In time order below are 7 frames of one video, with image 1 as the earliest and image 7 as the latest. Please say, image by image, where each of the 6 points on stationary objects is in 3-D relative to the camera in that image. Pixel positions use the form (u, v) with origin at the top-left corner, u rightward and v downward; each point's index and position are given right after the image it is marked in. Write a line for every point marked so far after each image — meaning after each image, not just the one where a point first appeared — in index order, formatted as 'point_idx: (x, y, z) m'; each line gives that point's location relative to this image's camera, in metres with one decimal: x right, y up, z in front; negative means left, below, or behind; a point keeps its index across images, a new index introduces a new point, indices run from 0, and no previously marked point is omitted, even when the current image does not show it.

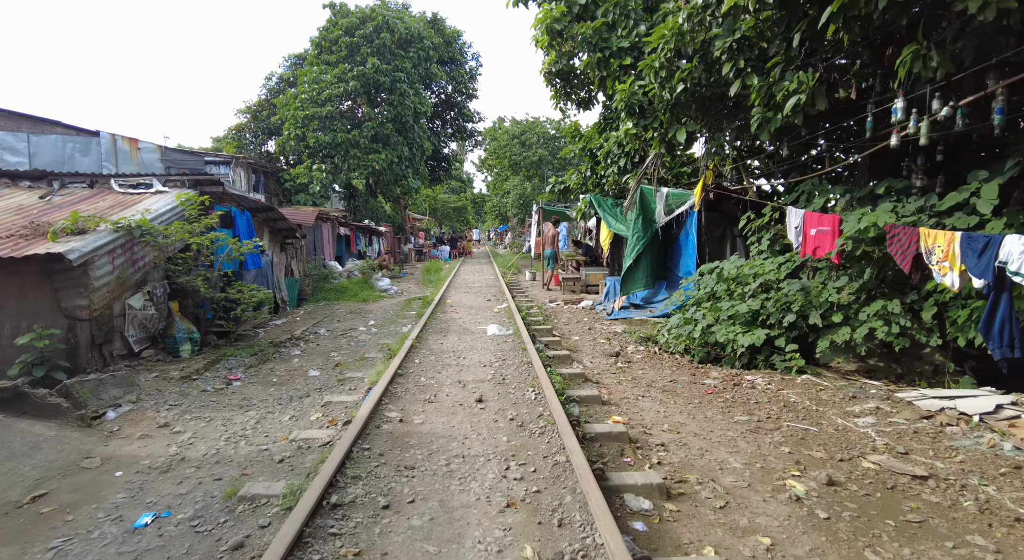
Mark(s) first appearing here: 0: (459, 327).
0: (-0.9, -0.8, +8.8) m
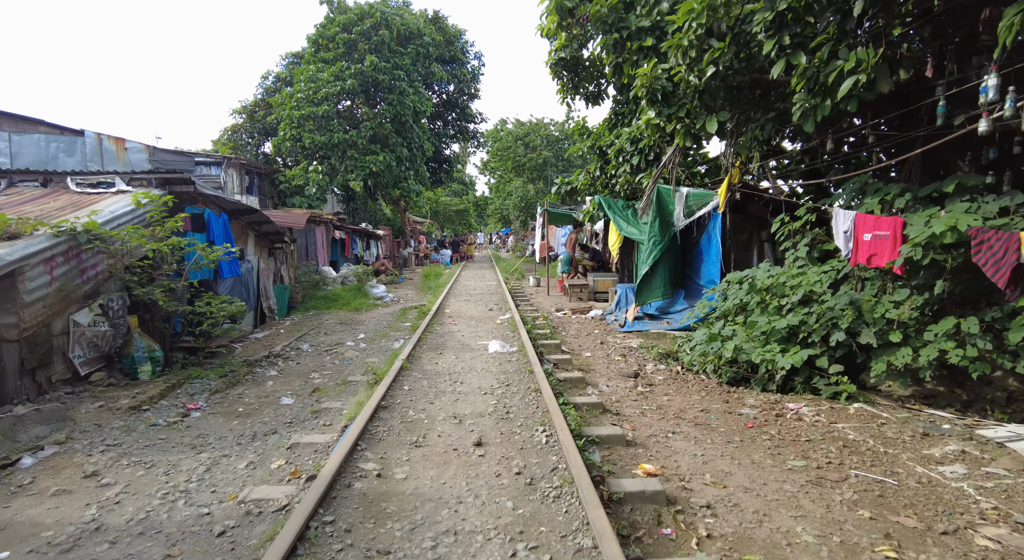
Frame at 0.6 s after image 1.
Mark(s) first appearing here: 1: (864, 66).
0: (-0.8, -0.9, +7.9) m
1: (+3.1, +1.9, +4.8) m
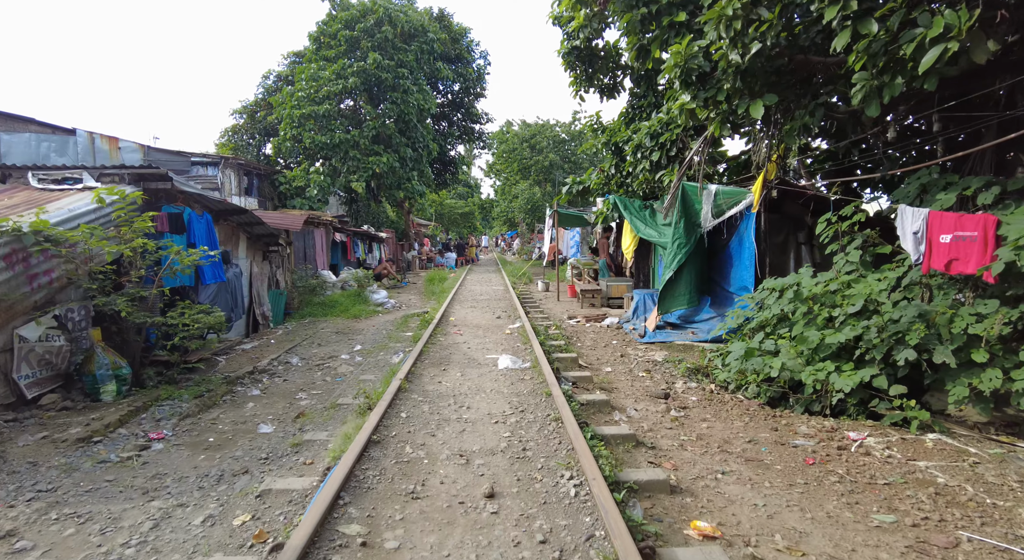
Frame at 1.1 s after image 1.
0: (-0.6, -1.0, +7.1) m
1: (+3.3, +1.8, +4.0) m
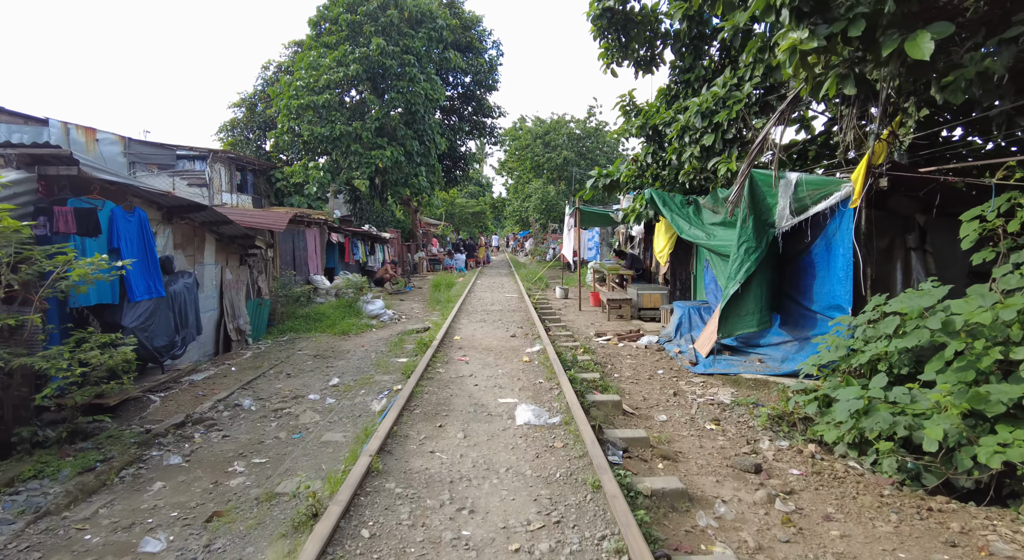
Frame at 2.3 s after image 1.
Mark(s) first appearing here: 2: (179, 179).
0: (-0.4, -1.2, +5.3) m
1: (+3.4, +1.7, +2.1) m
2: (-11.1, +3.4, +17.8) m
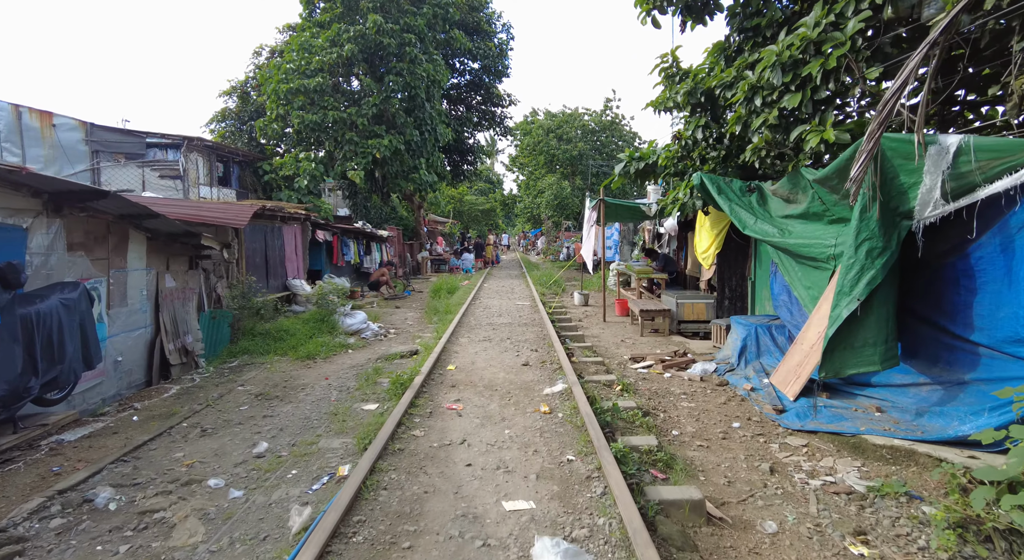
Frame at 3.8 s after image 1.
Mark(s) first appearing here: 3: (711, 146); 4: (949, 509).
0: (-0.3, -1.3, +3.2) m
1: (+3.4, +1.5, -0.1) m
2: (-10.8, +3.3, +15.9) m
3: (+3.3, +2.2, +8.9) m
4: (+2.8, -1.5, +3.4) m
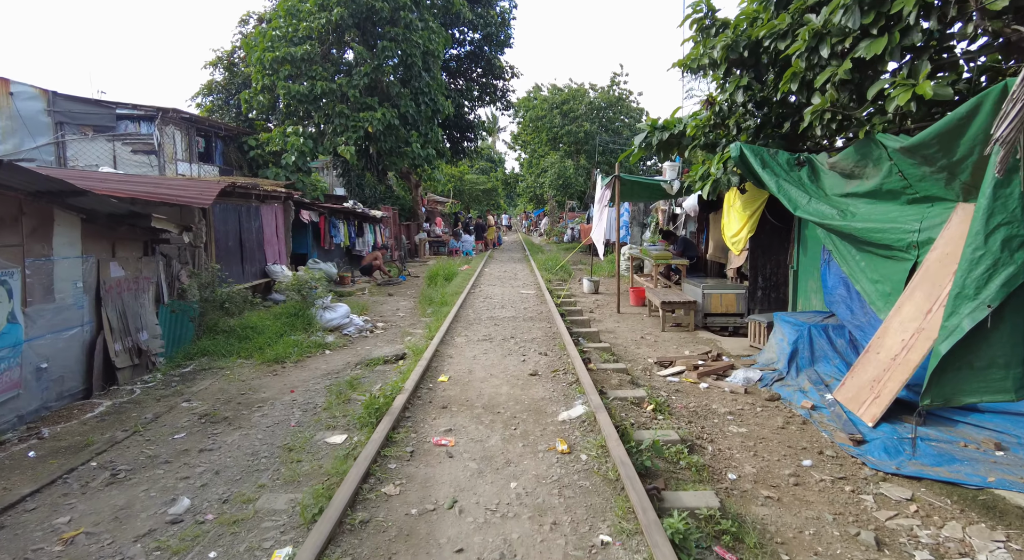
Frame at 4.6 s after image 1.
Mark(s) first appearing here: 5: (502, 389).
0: (-0.3, -1.4, +2.0) m
1: (+3.5, +1.3, -1.4) m
2: (-10.7, +3.7, +14.6) m
3: (+3.4, +2.4, +7.7) m
4: (+2.8, -1.5, +2.3) m
5: (-0.1, -1.0, +5.1) m
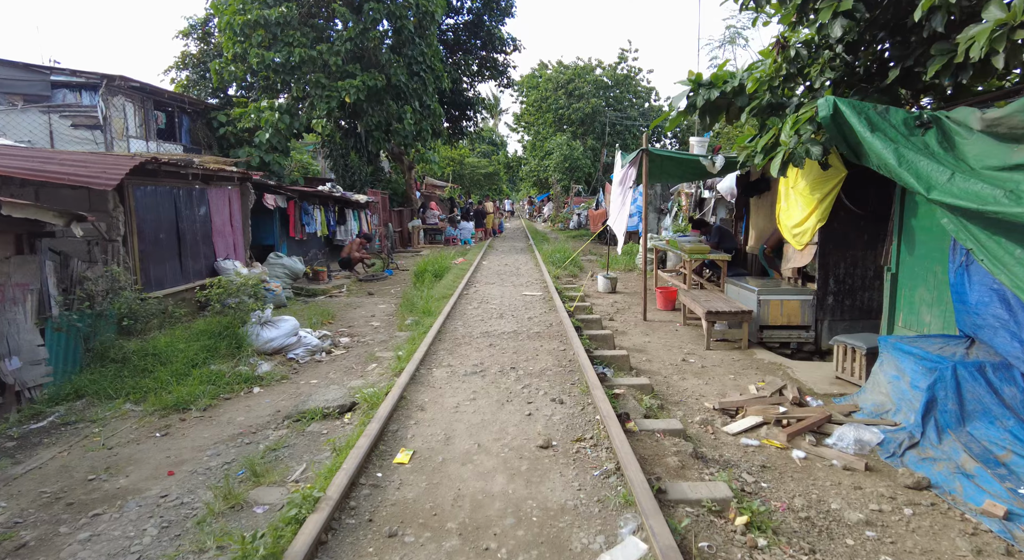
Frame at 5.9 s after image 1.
0: (-0.3, -1.6, +0.1) m
1: (+3.4, +1.0, -3.4) m
2: (-10.6, +3.8, +12.6) m
3: (+3.4, +2.3, +5.6) m
4: (+2.8, -1.7, +0.3) m
5: (-0.1, -1.2, +3.1) m
